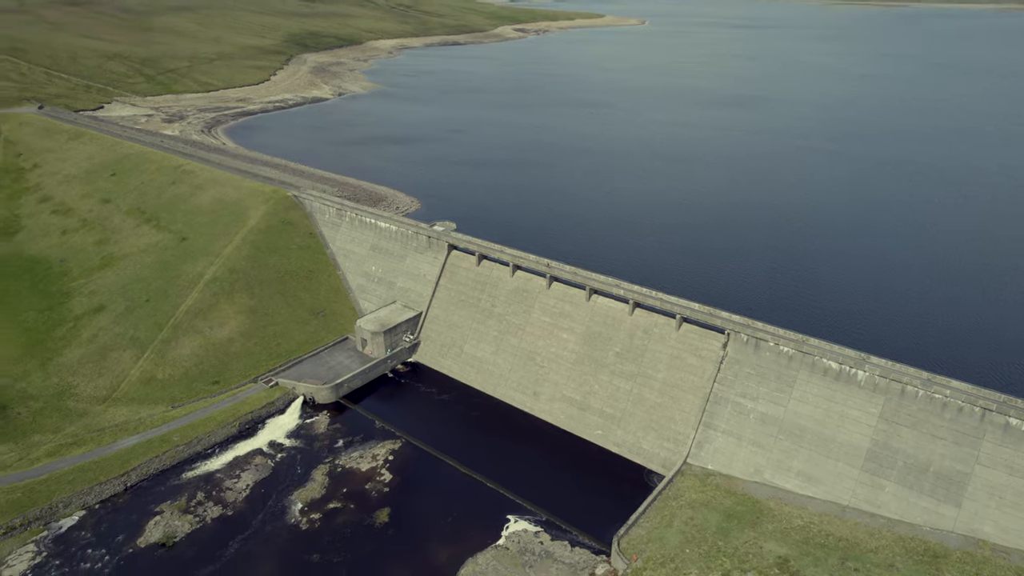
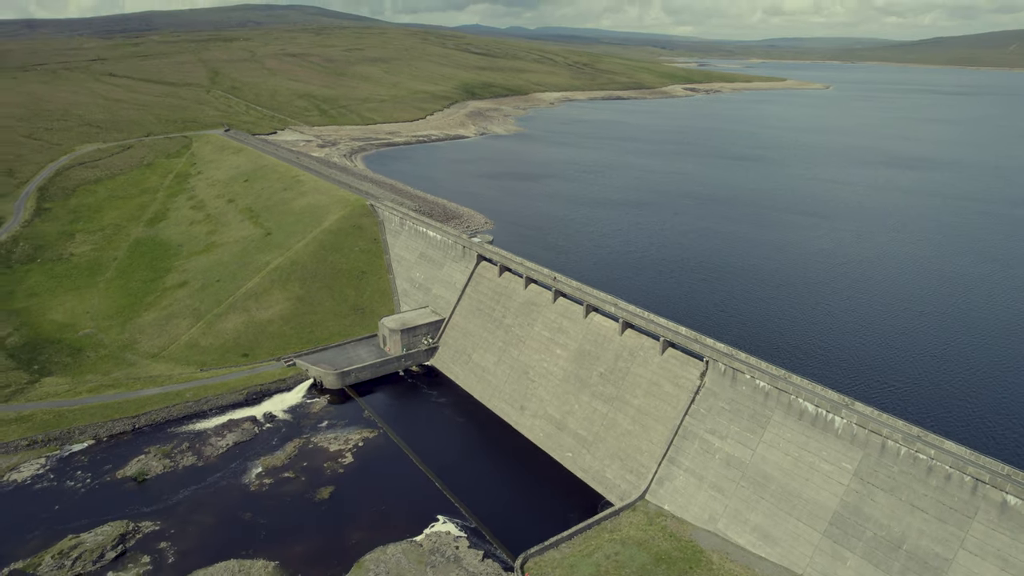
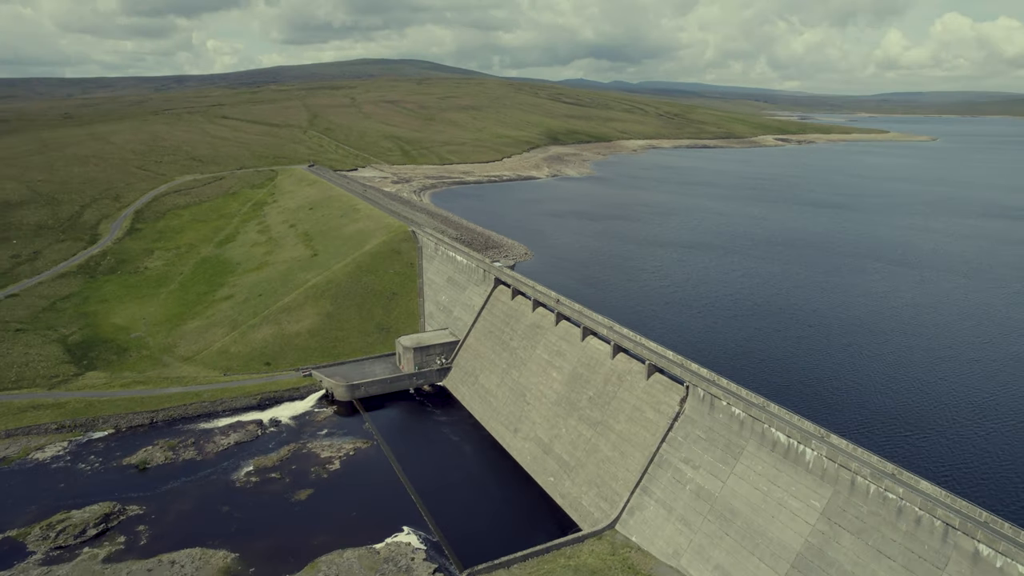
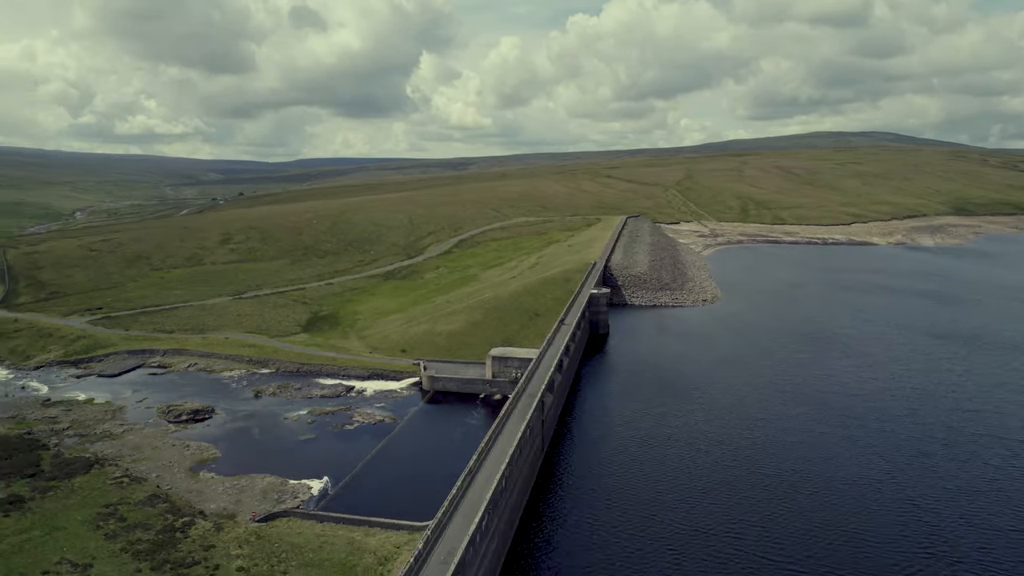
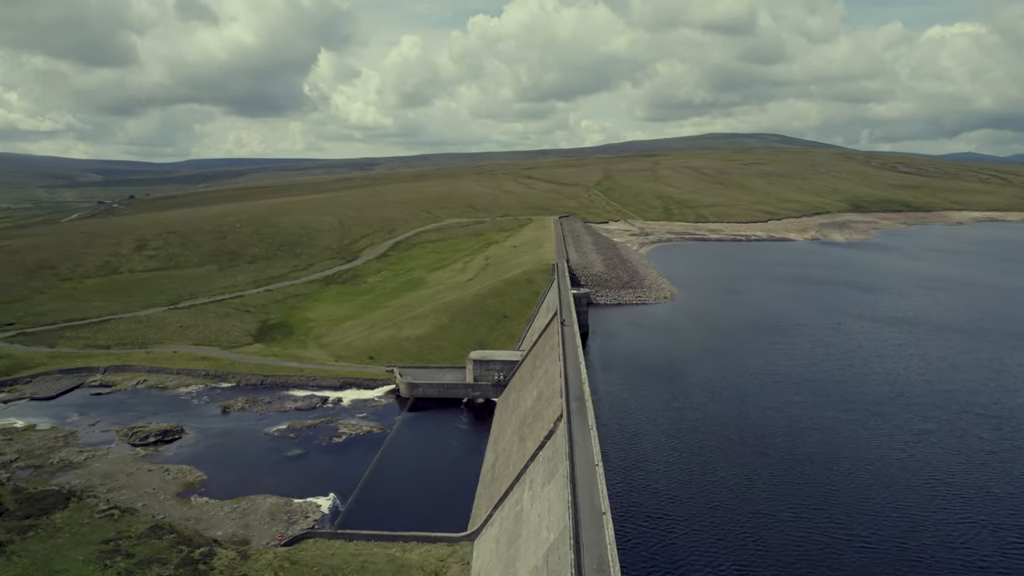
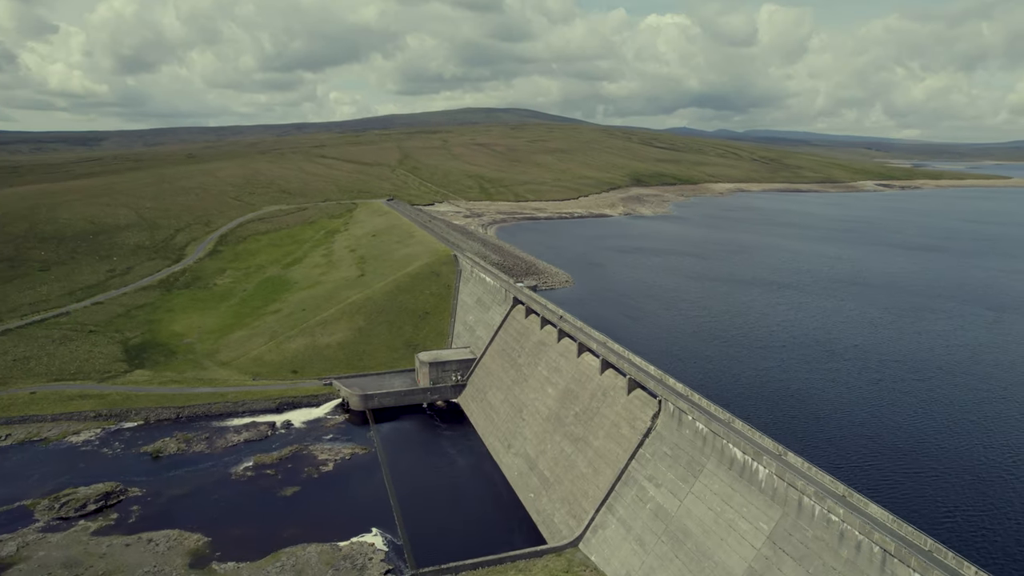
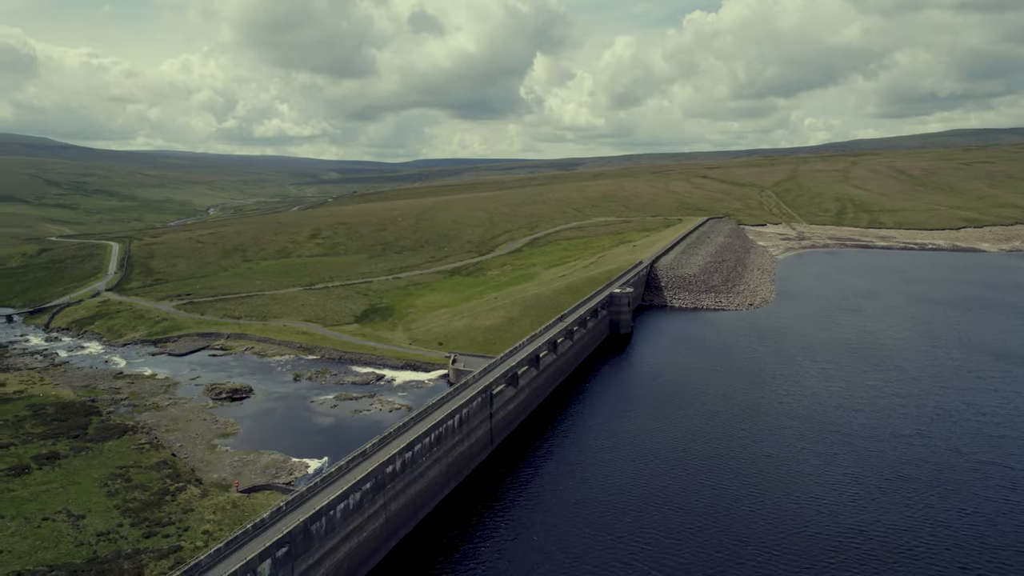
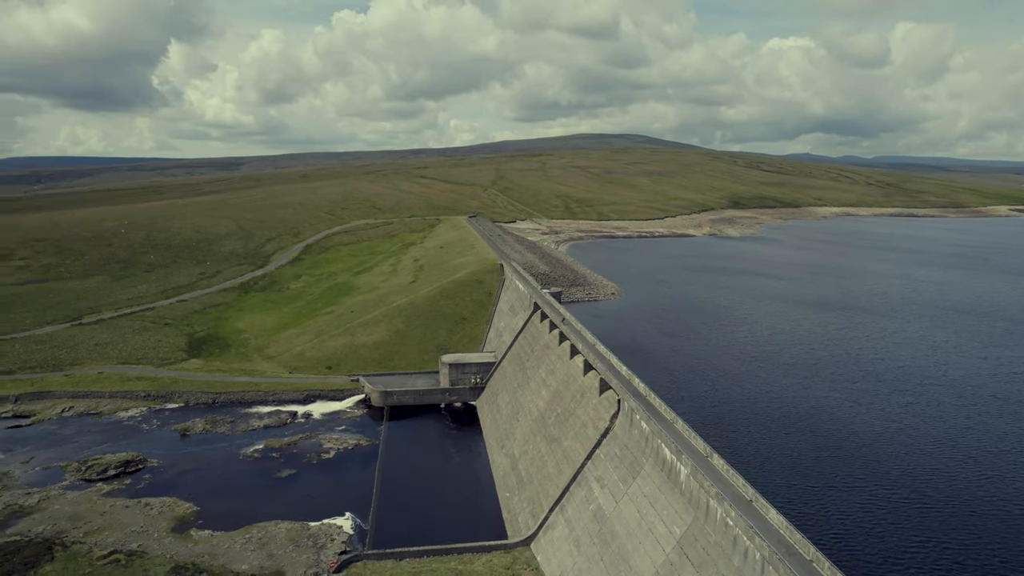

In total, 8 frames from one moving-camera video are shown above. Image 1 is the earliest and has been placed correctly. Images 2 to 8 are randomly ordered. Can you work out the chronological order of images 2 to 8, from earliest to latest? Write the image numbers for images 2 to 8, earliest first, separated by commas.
2, 3, 6, 8, 5, 4, 7
